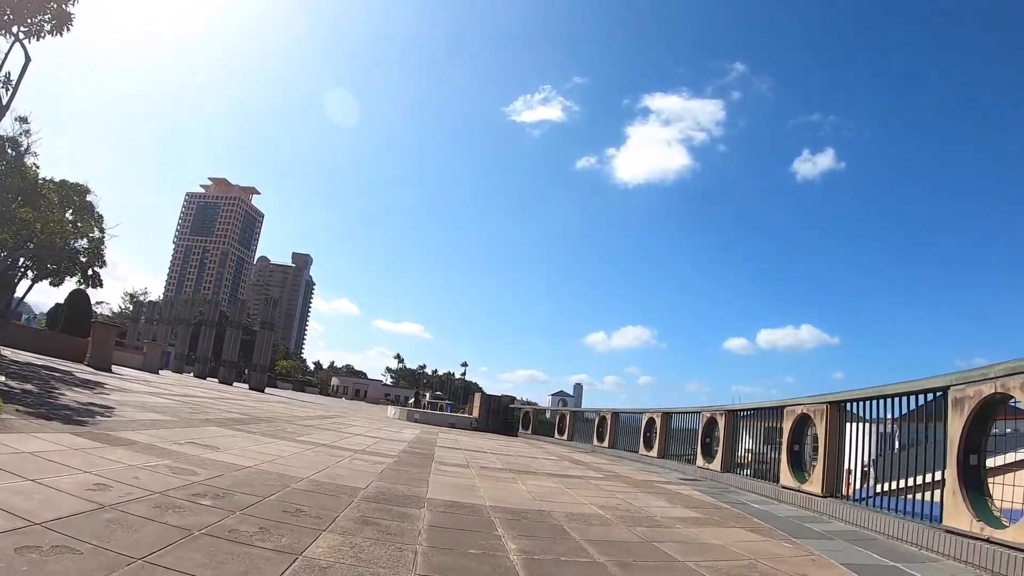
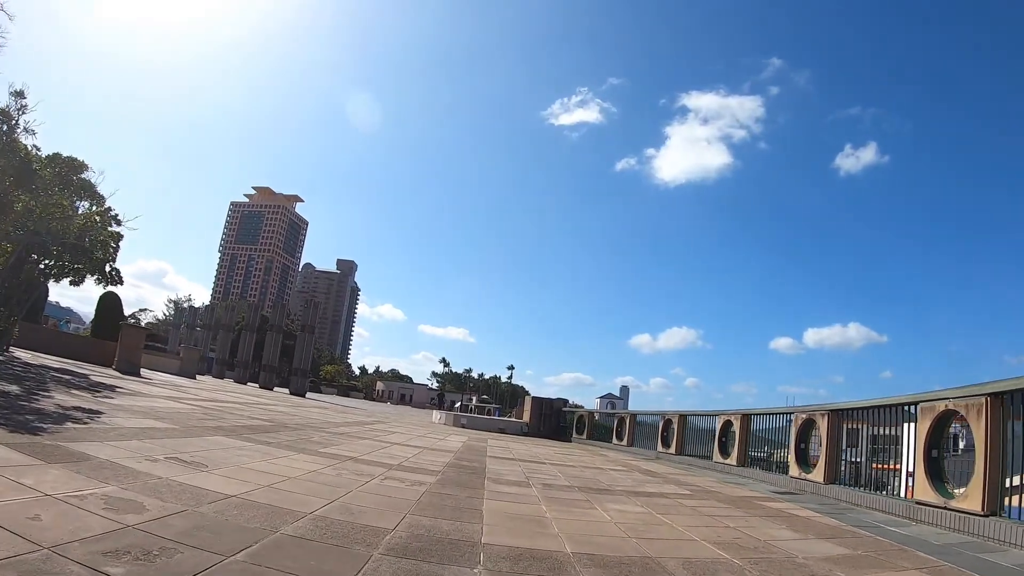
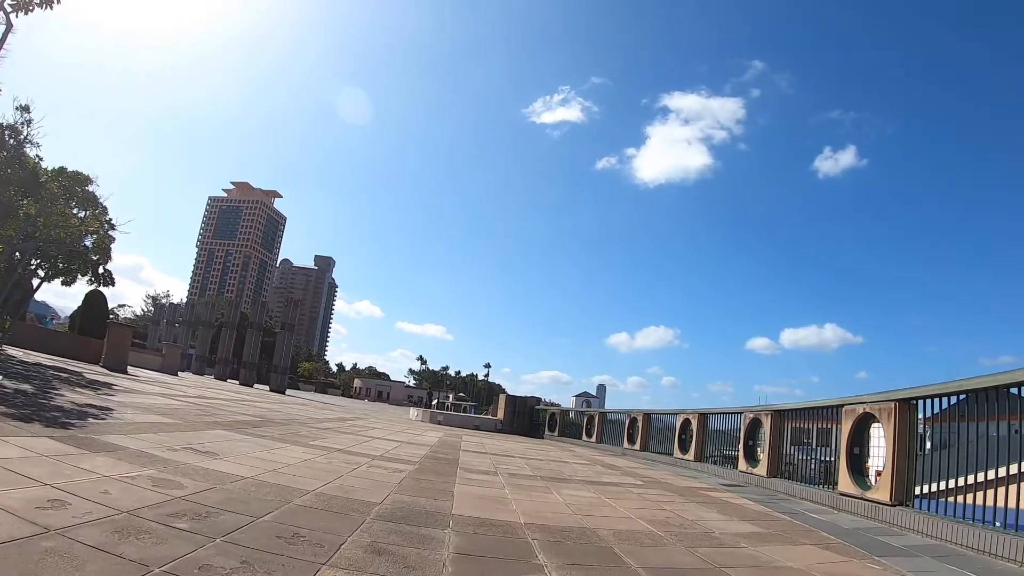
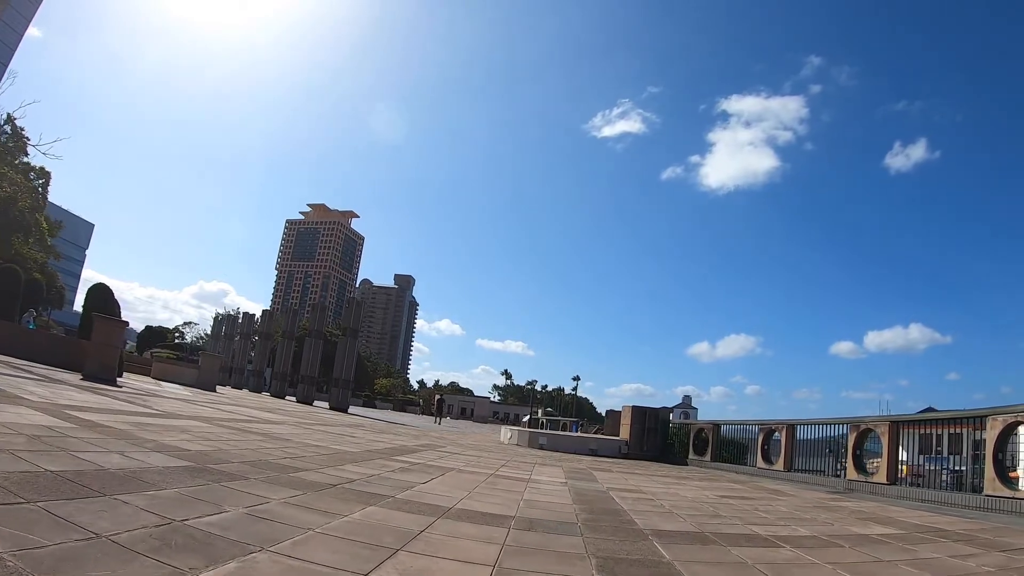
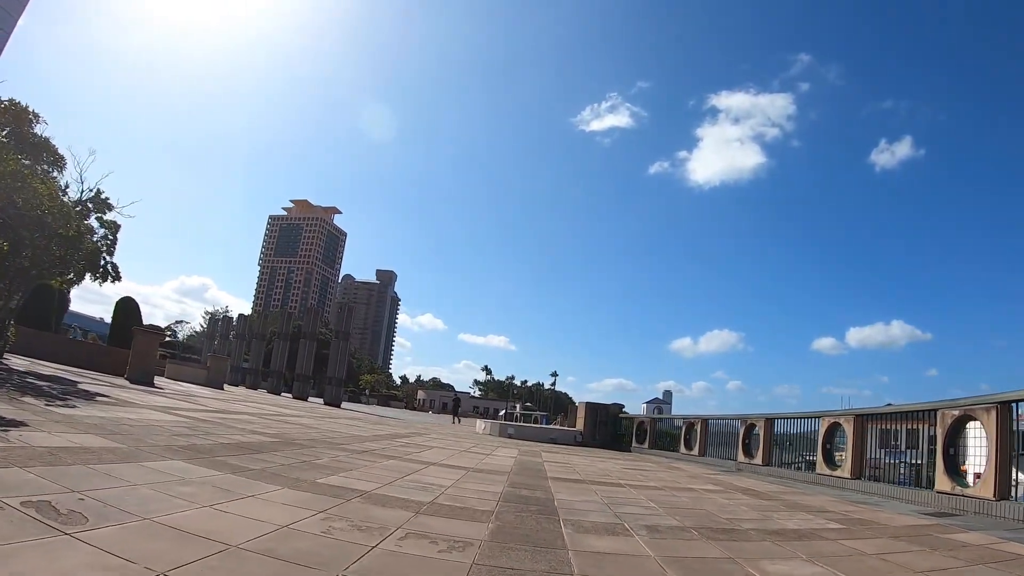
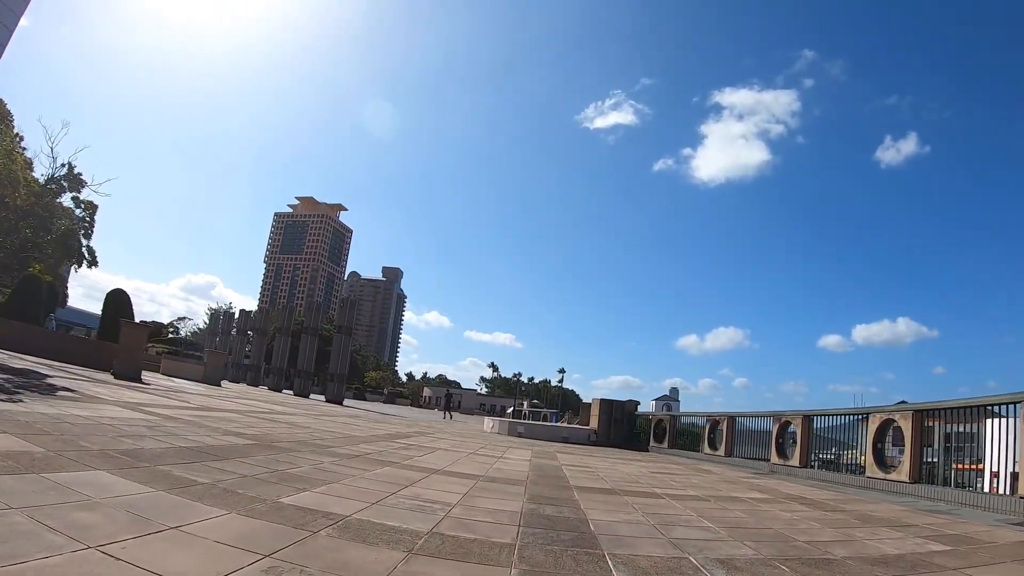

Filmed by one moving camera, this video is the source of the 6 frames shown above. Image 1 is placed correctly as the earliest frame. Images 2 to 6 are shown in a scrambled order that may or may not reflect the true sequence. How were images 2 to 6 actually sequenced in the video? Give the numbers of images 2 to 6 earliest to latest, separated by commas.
3, 2, 5, 6, 4
